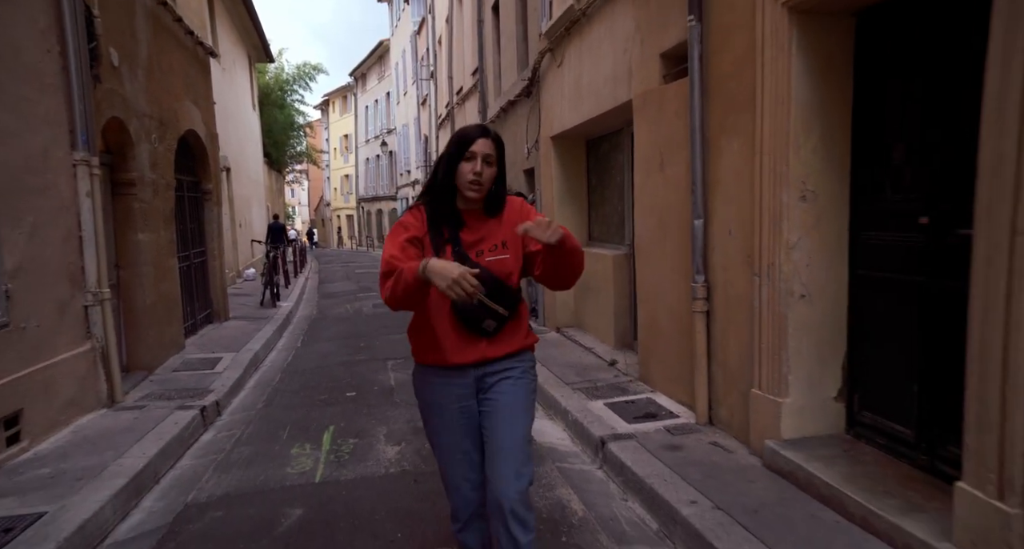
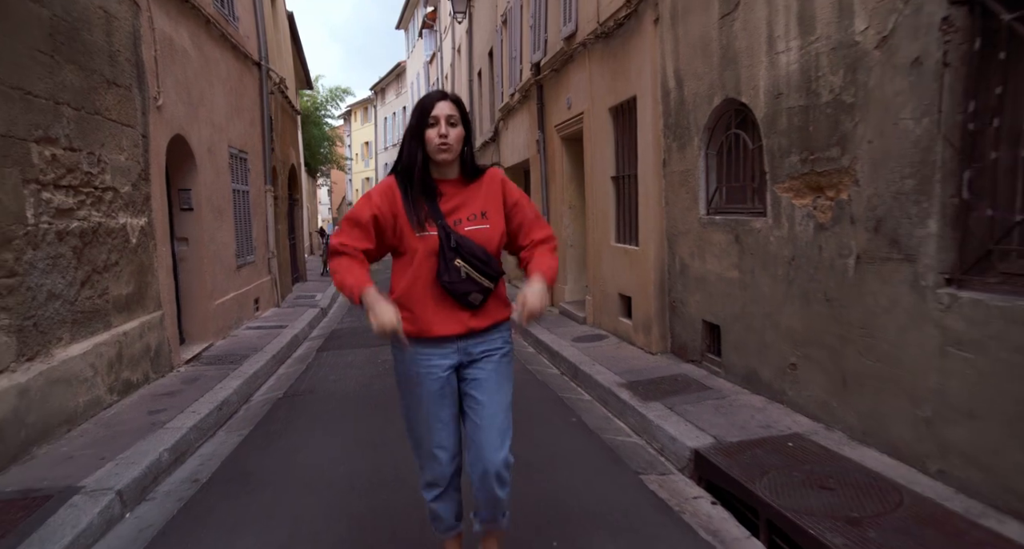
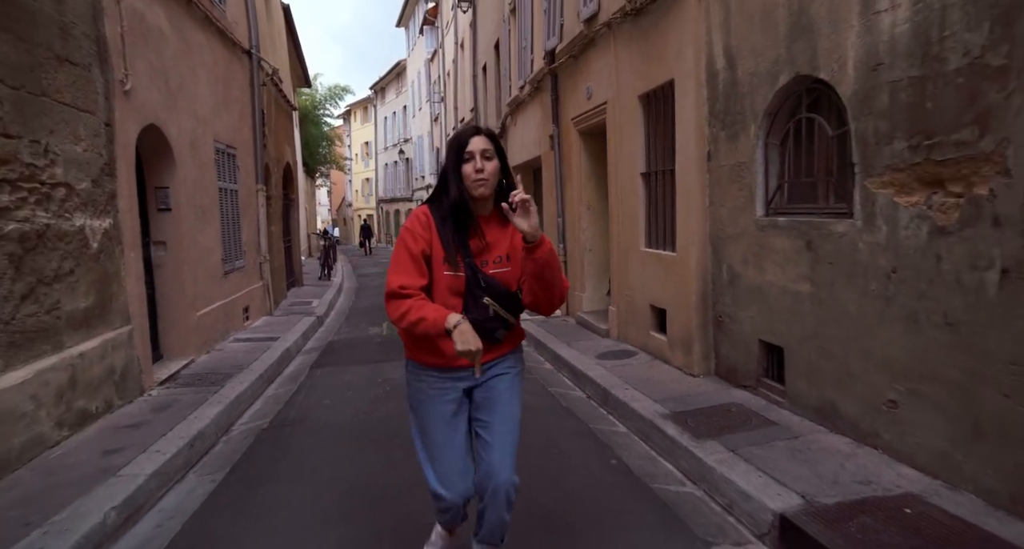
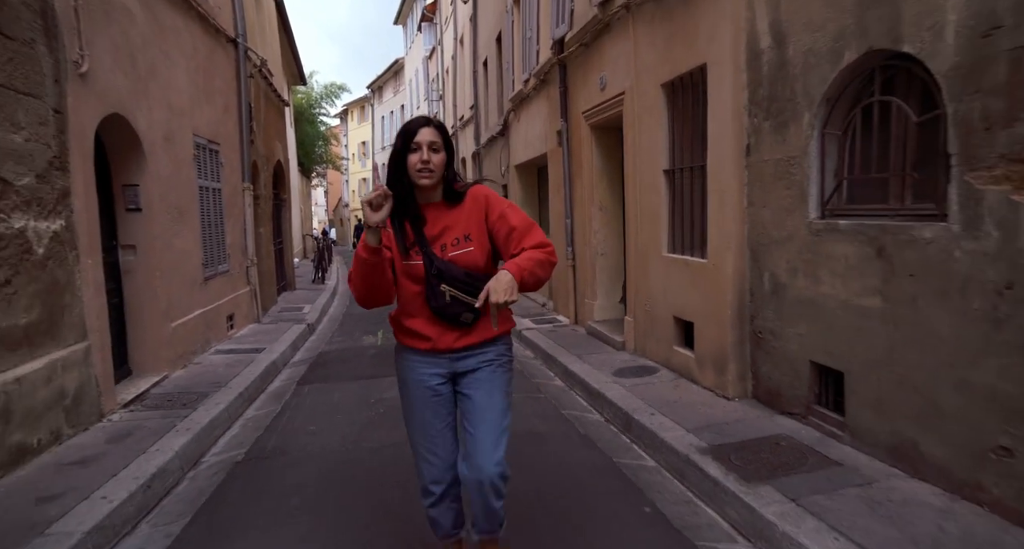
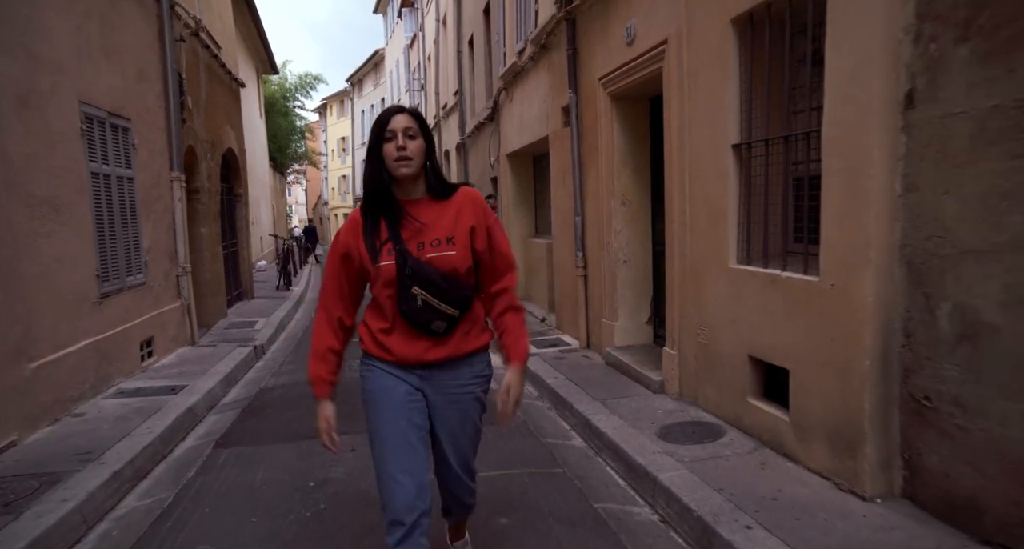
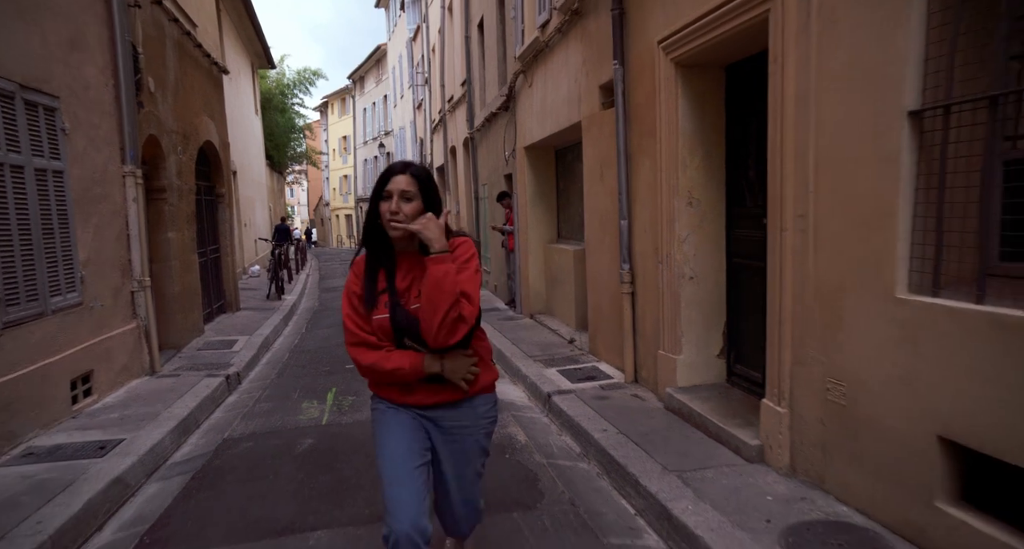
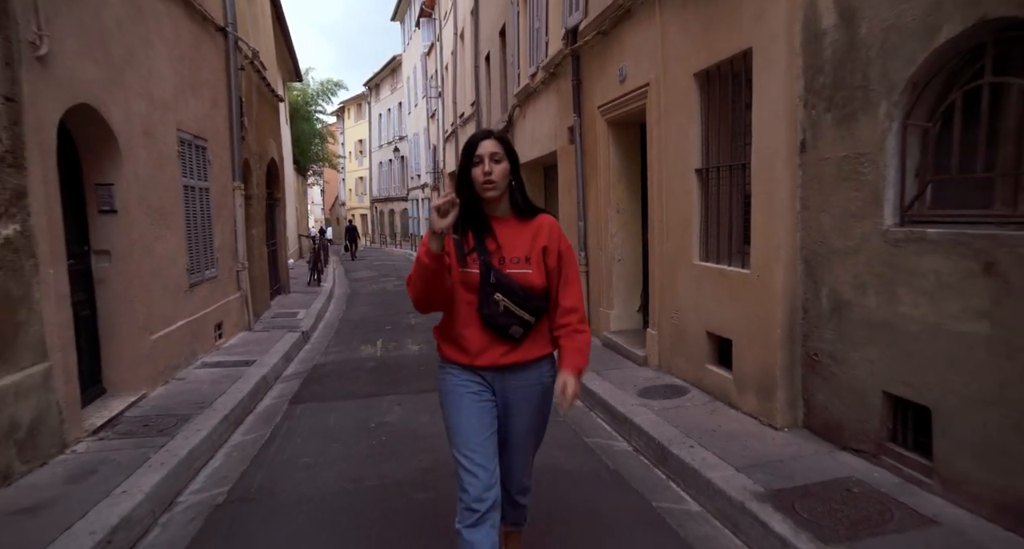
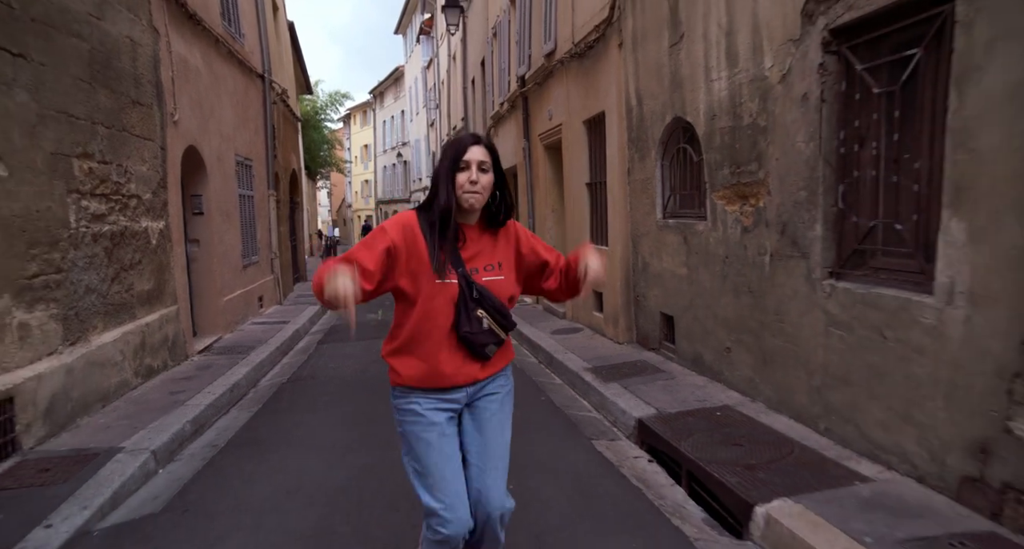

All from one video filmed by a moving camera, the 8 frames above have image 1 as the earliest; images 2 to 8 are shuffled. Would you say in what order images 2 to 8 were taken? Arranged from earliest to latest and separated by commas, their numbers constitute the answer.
6, 5, 7, 4, 3, 2, 8
